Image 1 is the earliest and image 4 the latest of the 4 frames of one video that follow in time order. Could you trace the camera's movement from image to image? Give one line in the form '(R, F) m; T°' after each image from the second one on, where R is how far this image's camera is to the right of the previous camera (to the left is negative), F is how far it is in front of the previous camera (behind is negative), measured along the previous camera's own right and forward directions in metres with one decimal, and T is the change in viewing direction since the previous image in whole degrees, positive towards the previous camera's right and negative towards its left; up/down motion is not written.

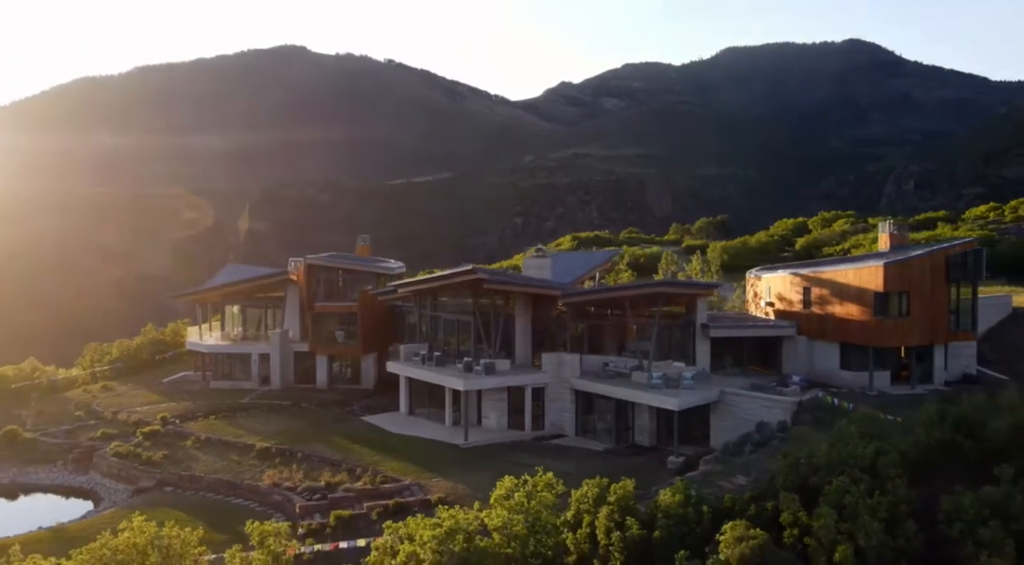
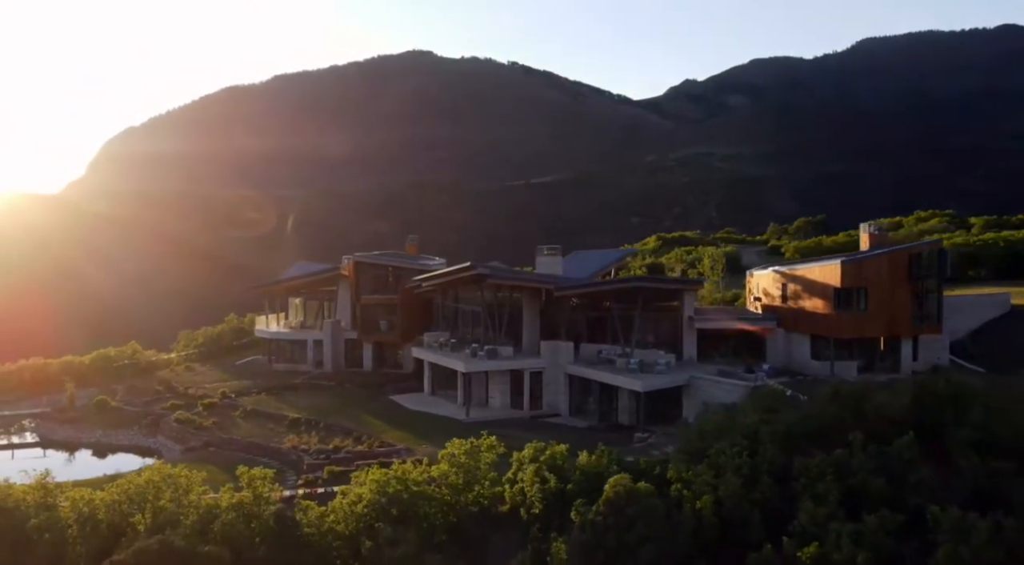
(+3.0, -2.0) m; -7°
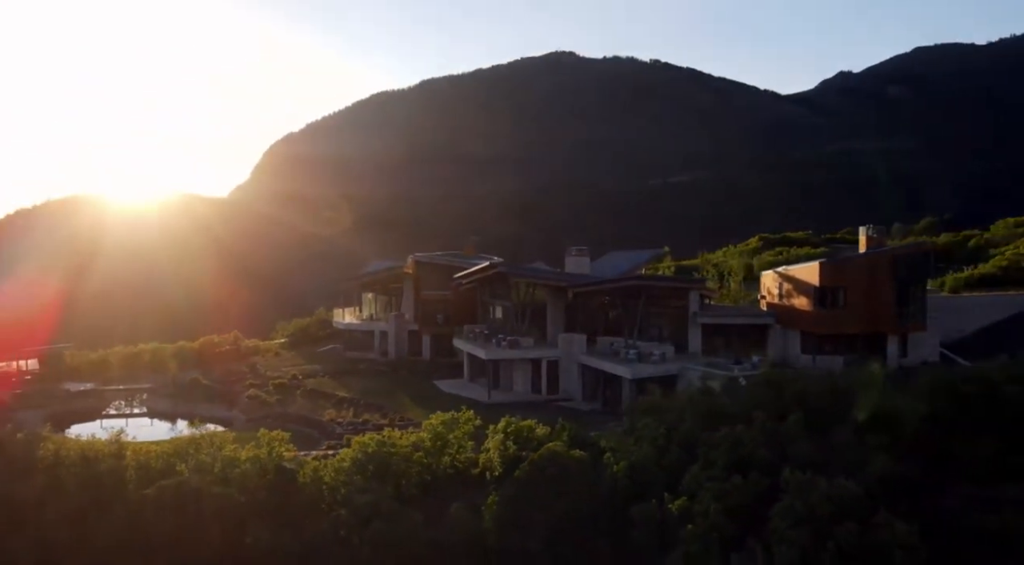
(+3.2, -2.0) m; -9°
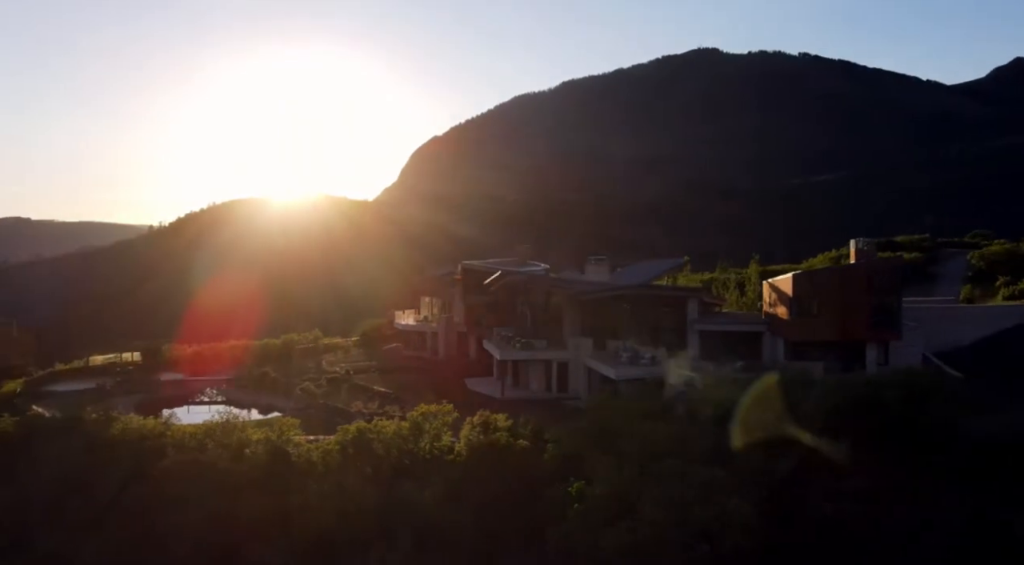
(+3.4, -1.7) m; -8°
